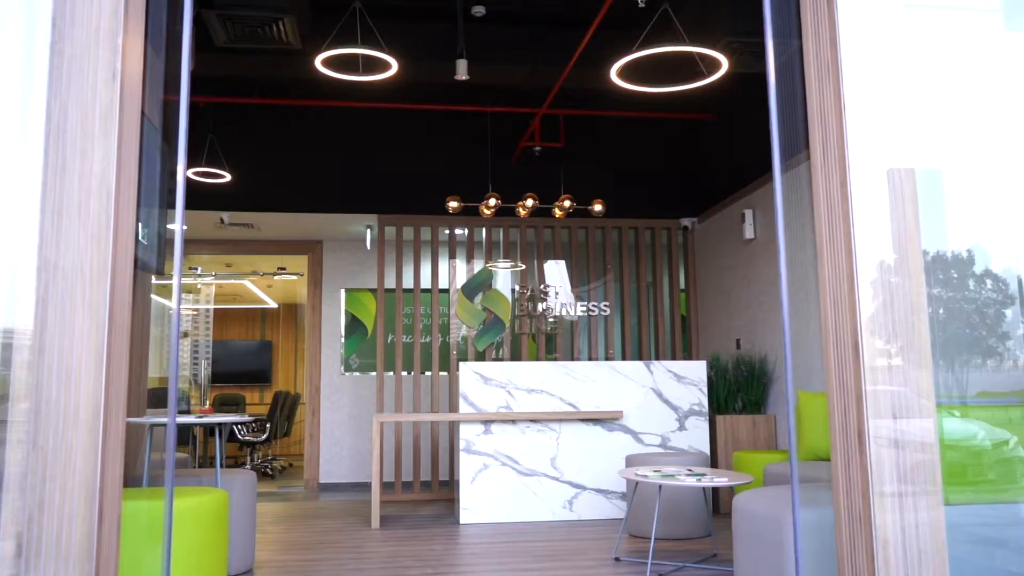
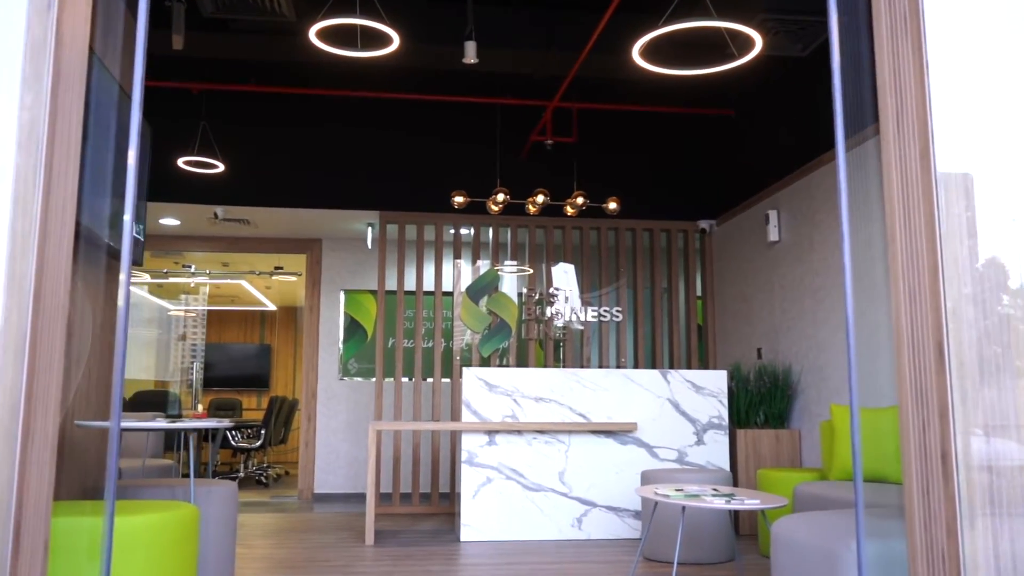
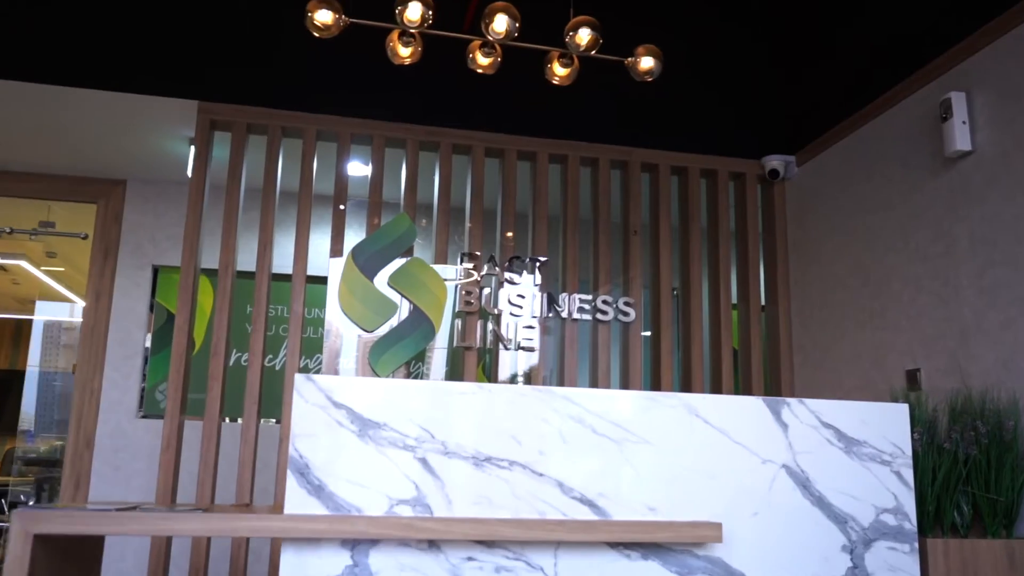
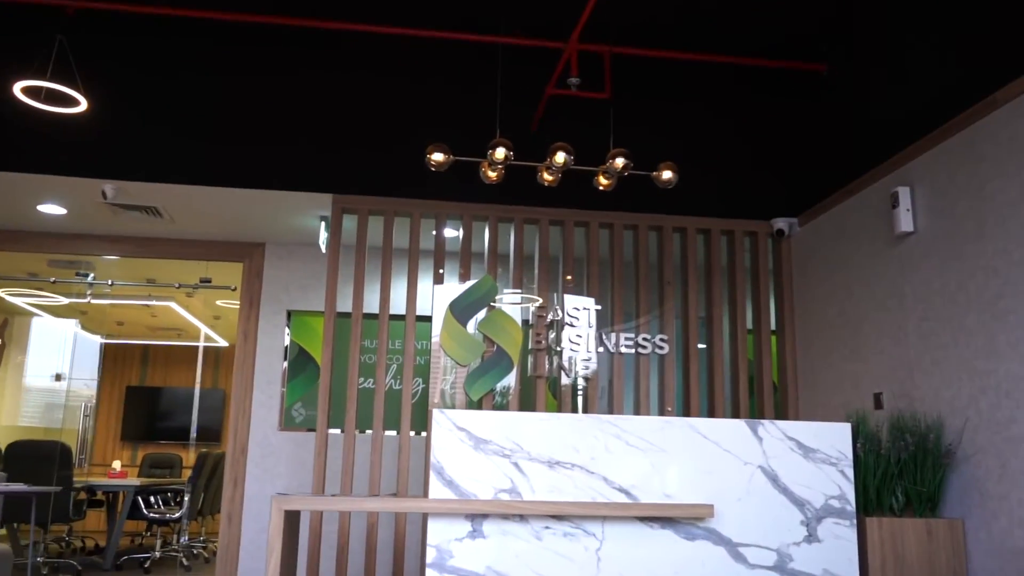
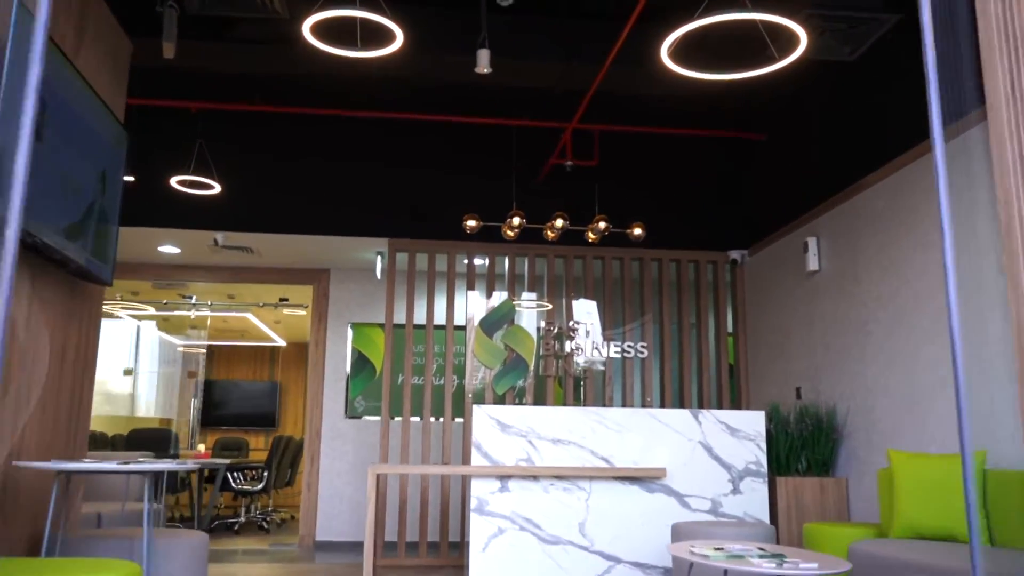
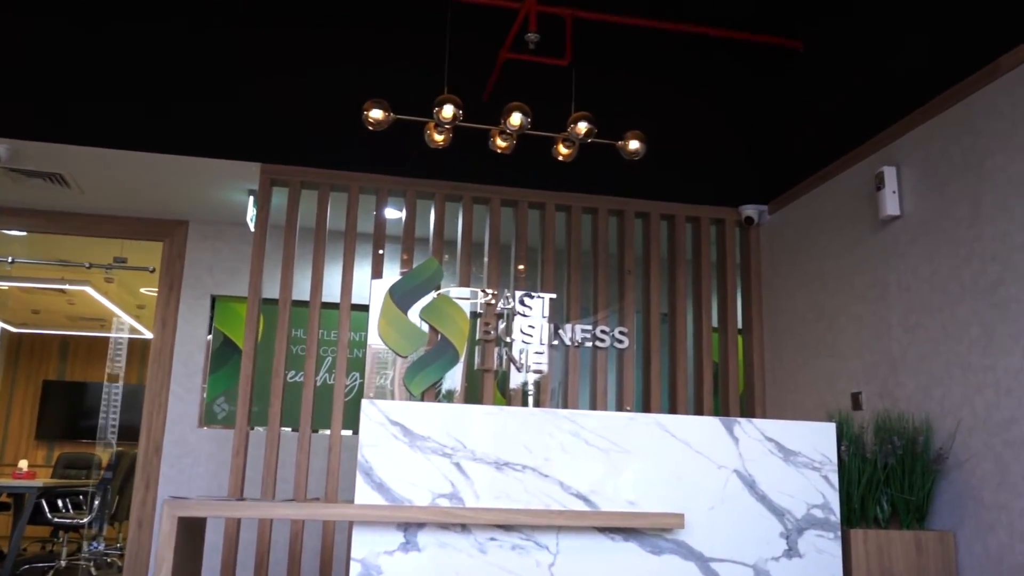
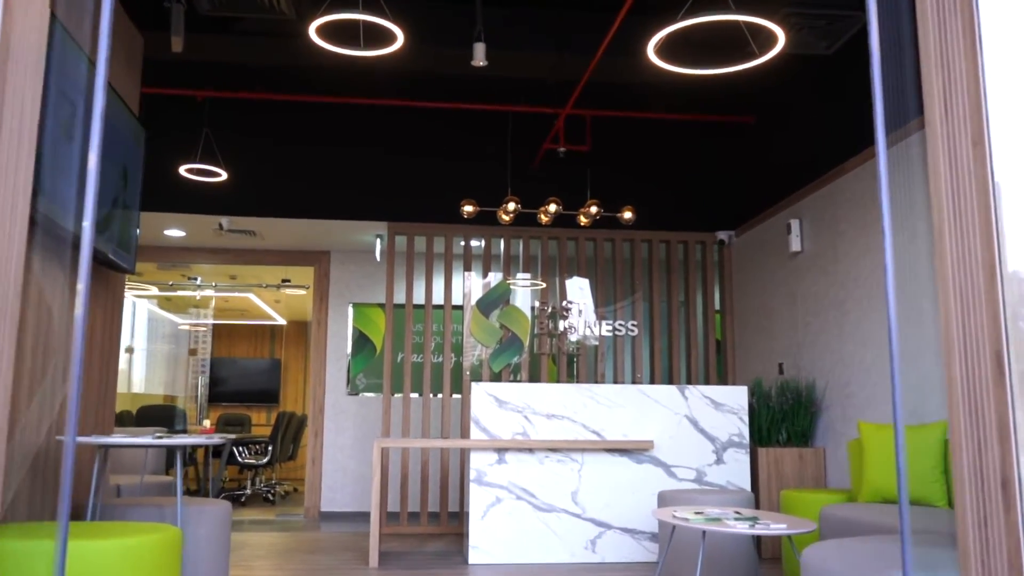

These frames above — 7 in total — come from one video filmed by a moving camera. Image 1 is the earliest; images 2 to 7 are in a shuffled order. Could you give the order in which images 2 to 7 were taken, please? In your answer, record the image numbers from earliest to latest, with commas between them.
2, 7, 5, 4, 6, 3
